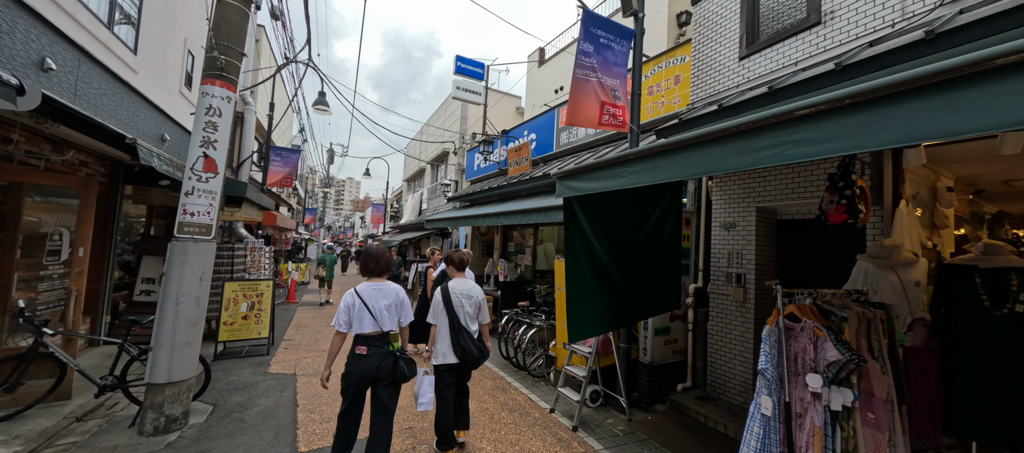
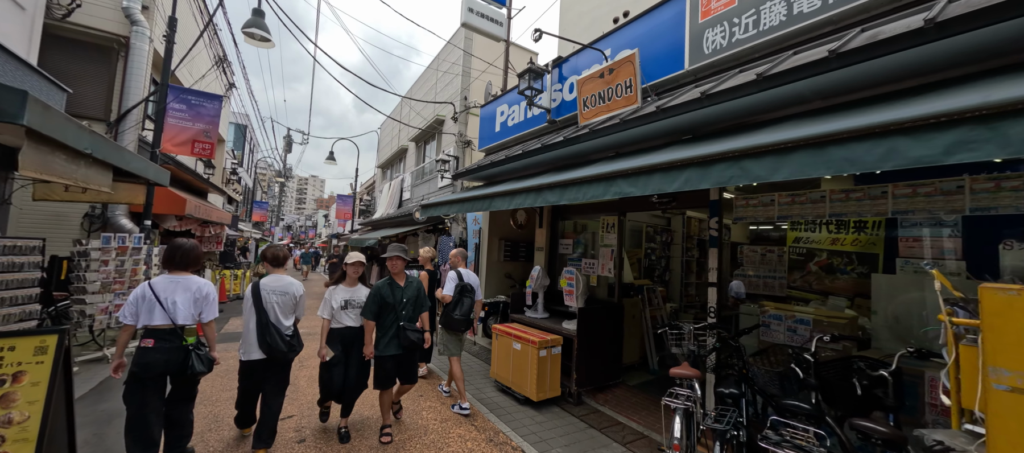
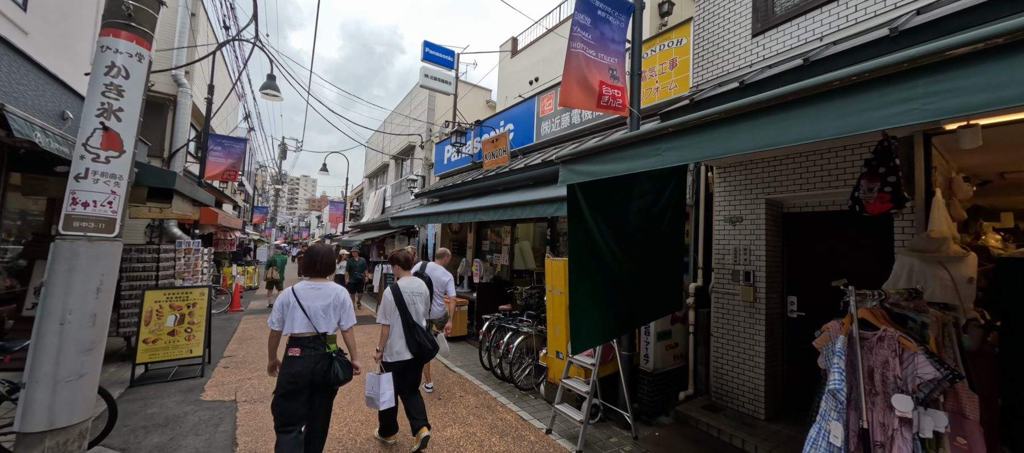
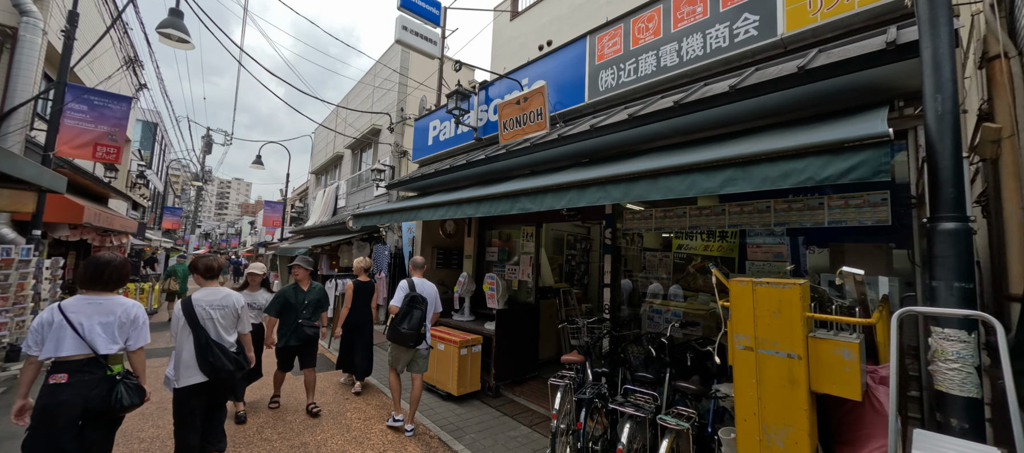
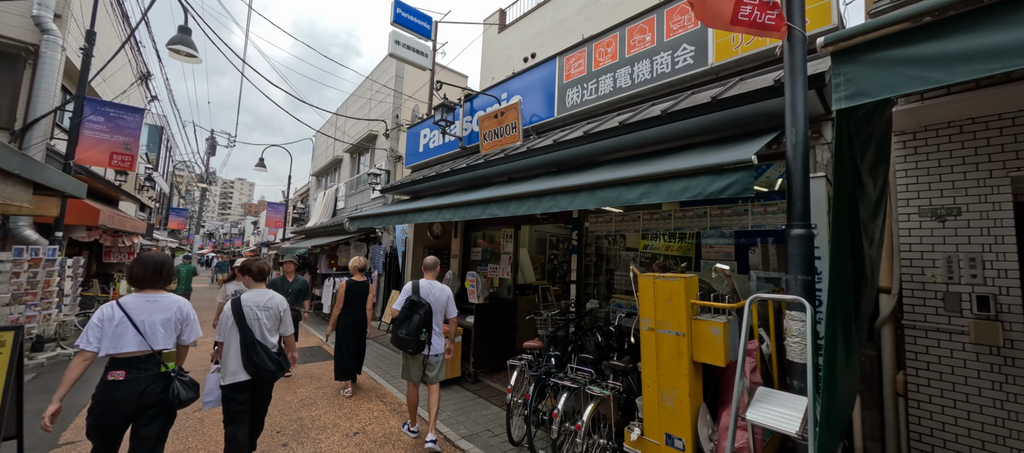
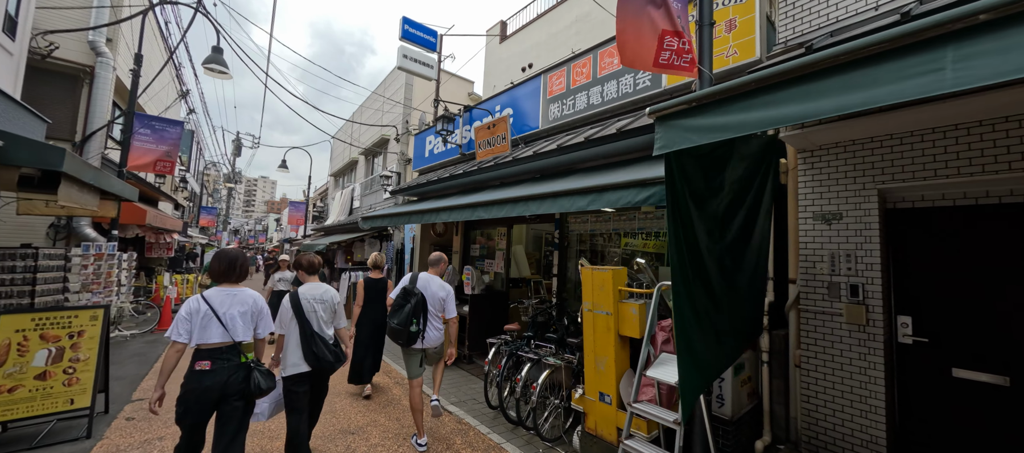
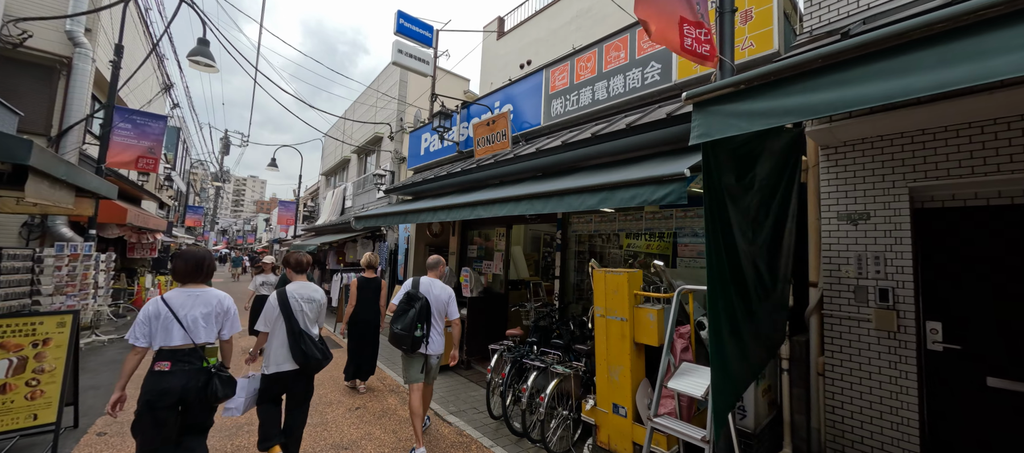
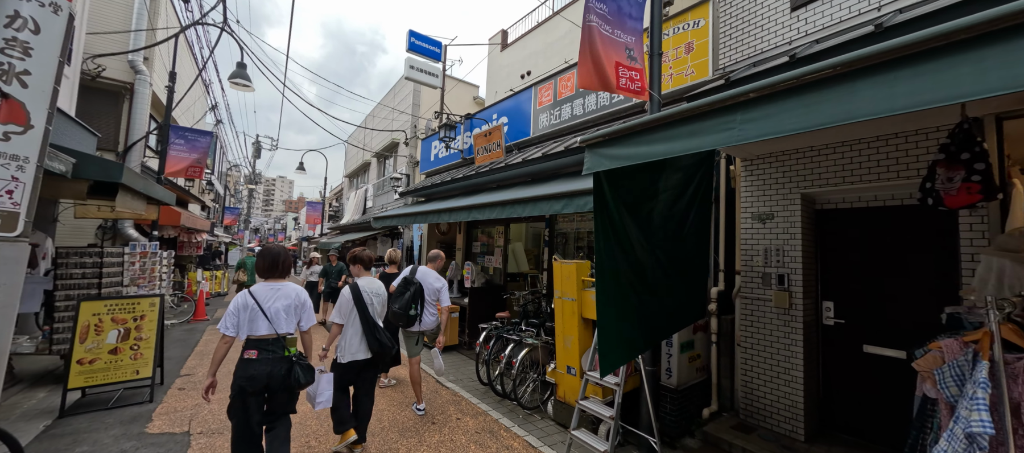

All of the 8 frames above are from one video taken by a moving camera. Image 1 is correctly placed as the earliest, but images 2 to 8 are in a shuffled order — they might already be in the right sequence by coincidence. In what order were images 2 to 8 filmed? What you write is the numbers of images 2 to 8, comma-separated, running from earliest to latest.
3, 8, 6, 7, 5, 4, 2
